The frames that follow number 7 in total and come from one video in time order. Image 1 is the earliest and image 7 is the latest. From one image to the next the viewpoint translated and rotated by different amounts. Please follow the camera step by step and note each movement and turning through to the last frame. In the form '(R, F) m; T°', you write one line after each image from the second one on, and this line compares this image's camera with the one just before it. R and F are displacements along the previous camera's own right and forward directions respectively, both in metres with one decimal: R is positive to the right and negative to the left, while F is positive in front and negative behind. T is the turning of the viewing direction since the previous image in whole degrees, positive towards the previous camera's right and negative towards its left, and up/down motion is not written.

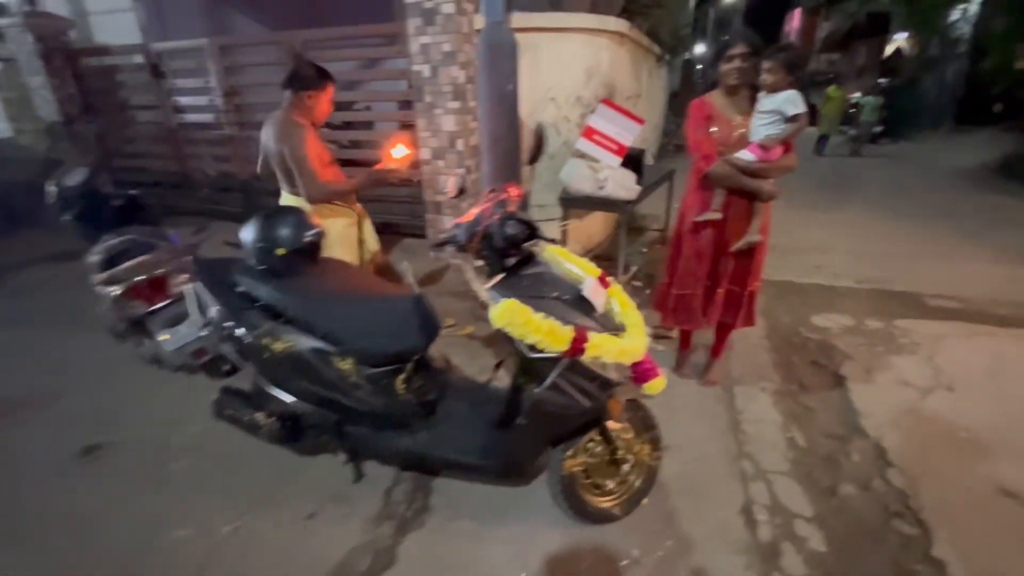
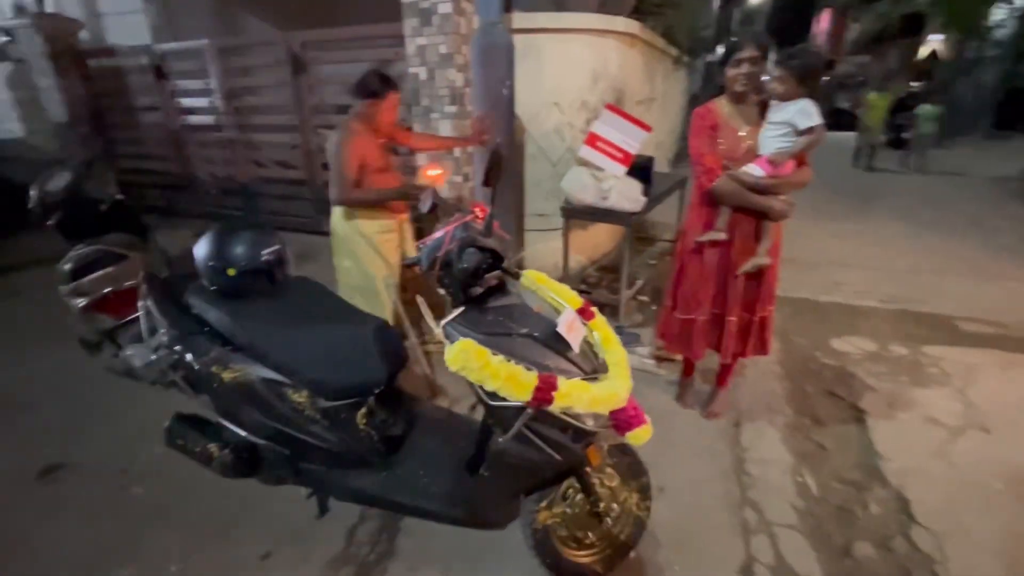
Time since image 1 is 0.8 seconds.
(+0.2, +0.2) m; -2°
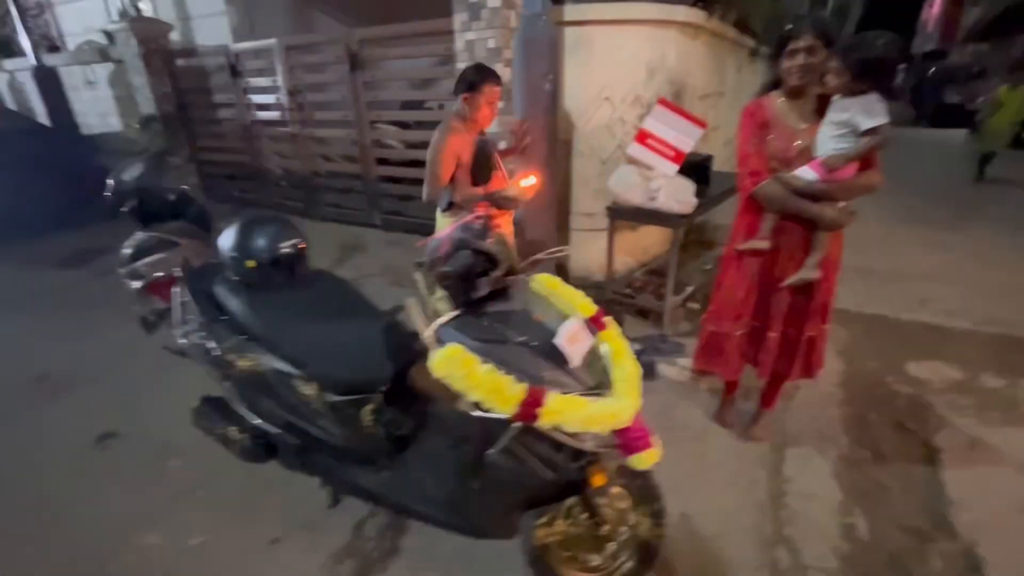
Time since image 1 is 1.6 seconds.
(+0.2, +0.1) m; -7°
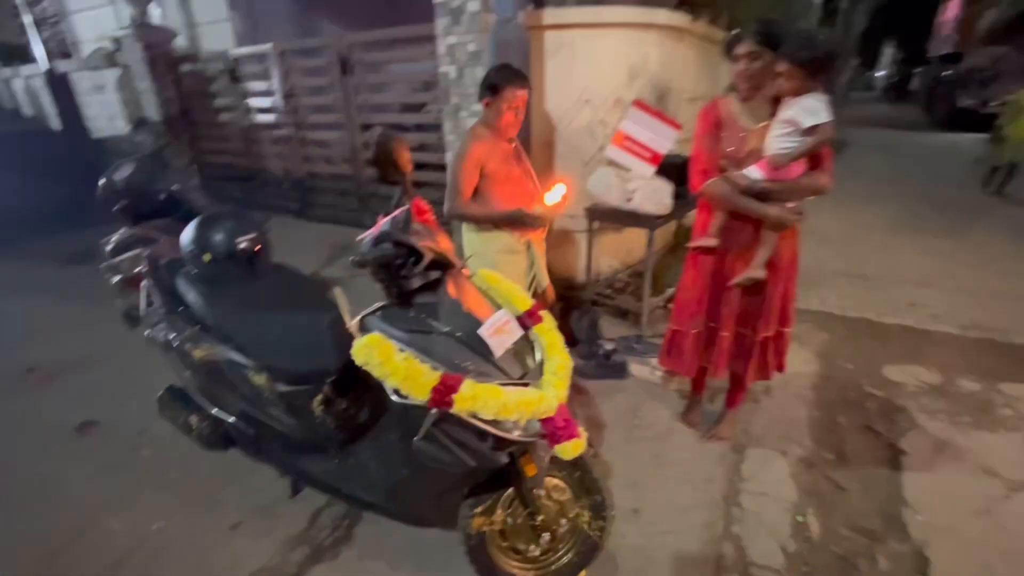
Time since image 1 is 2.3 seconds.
(+0.3, 0.0) m; -1°
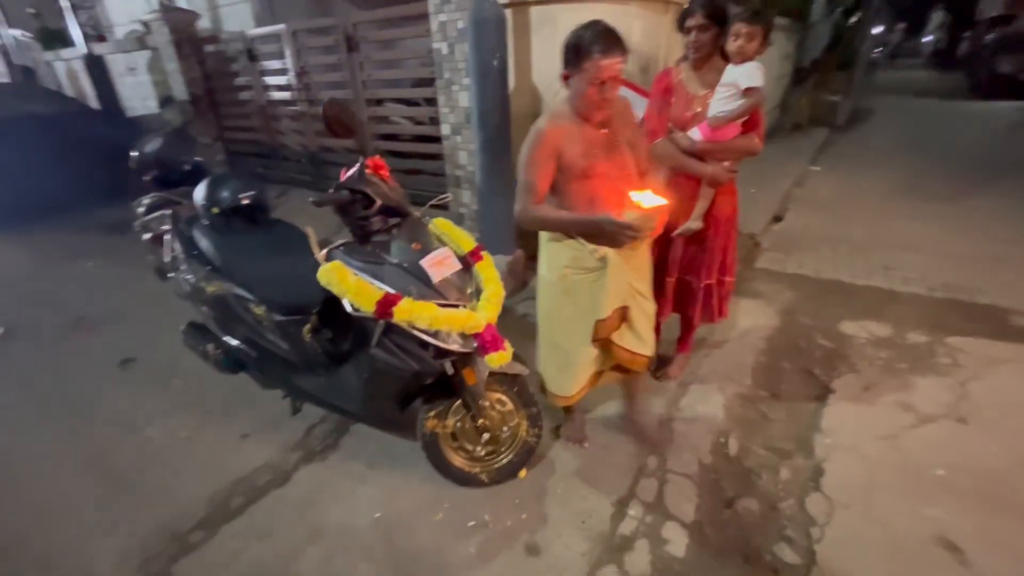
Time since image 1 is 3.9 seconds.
(+0.4, -0.4) m; -3°
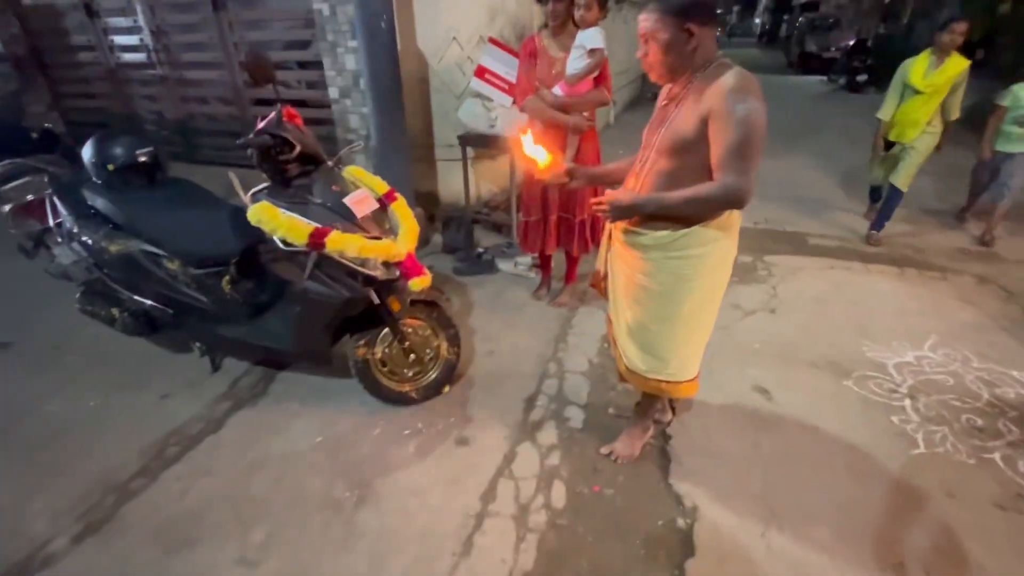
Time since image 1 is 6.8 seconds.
(-0.1, -0.4) m; +13°
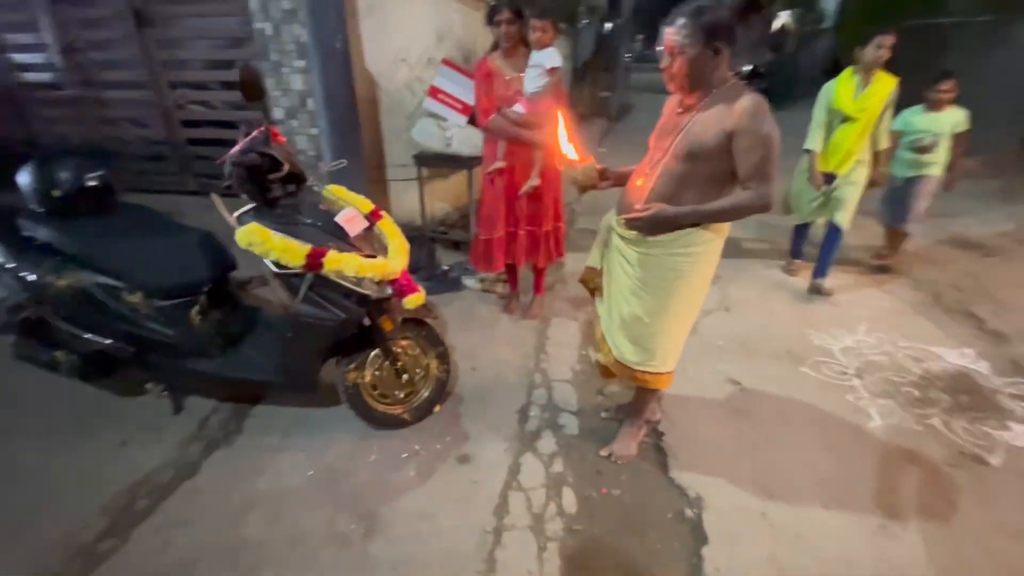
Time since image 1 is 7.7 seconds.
(-0.3, 0.0) m; +8°
